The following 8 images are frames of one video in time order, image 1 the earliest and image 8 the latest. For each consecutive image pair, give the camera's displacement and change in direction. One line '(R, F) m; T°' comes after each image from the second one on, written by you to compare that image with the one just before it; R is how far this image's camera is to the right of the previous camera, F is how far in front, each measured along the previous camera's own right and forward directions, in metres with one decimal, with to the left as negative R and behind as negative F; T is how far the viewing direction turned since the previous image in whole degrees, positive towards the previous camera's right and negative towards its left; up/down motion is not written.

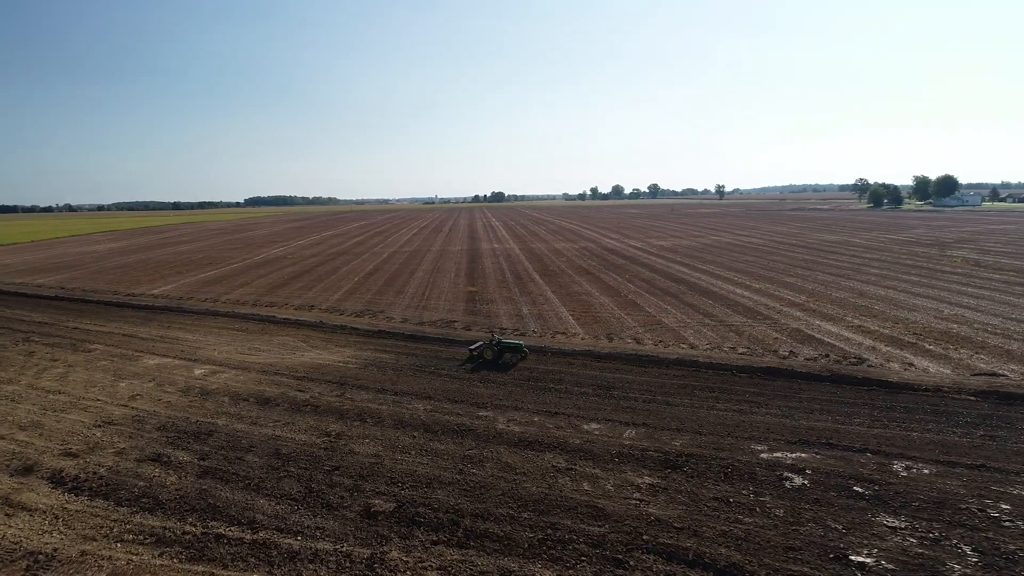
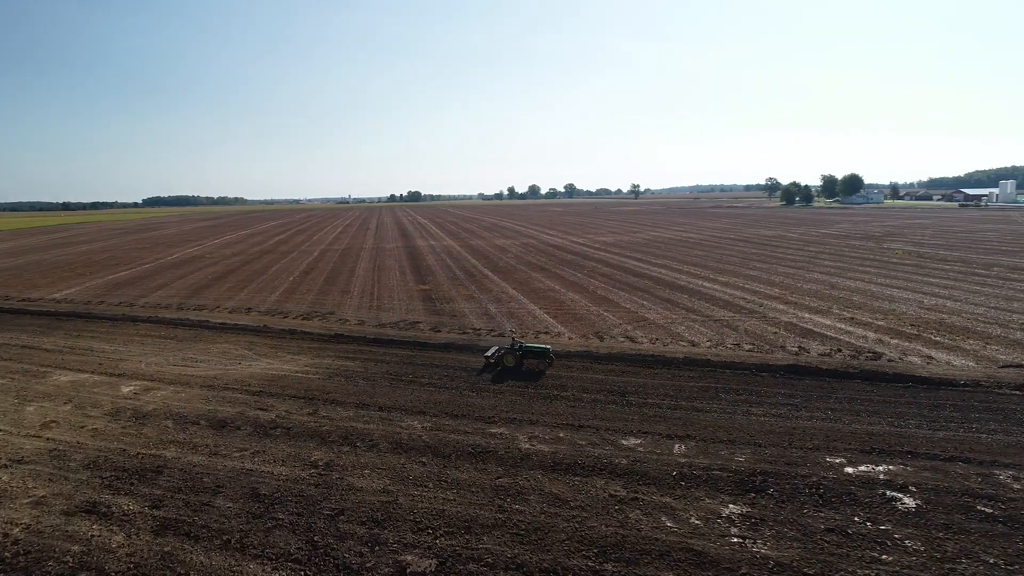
(-1.5, +2.1) m; +7°
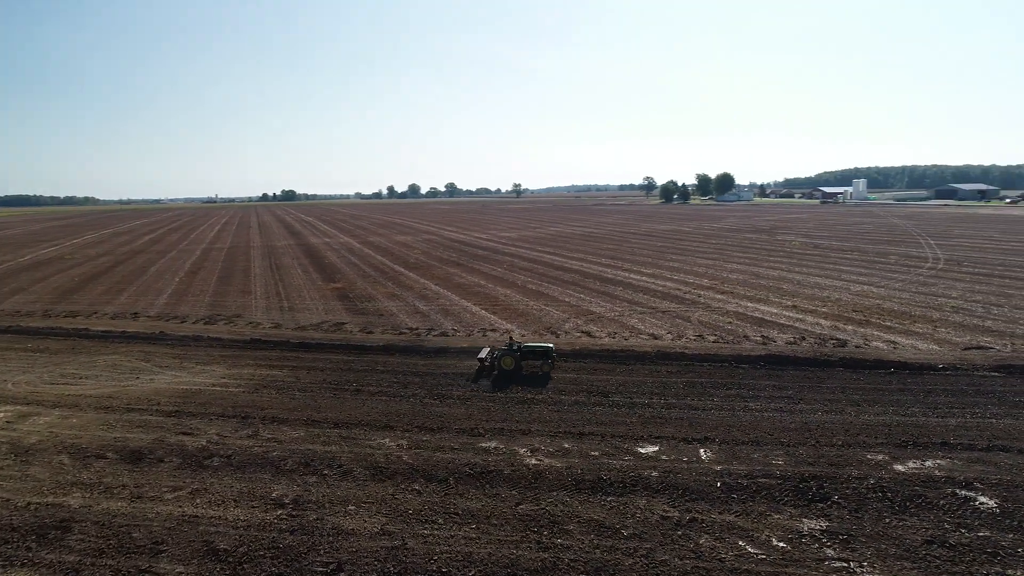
(-1.4, +1.7) m; +10°
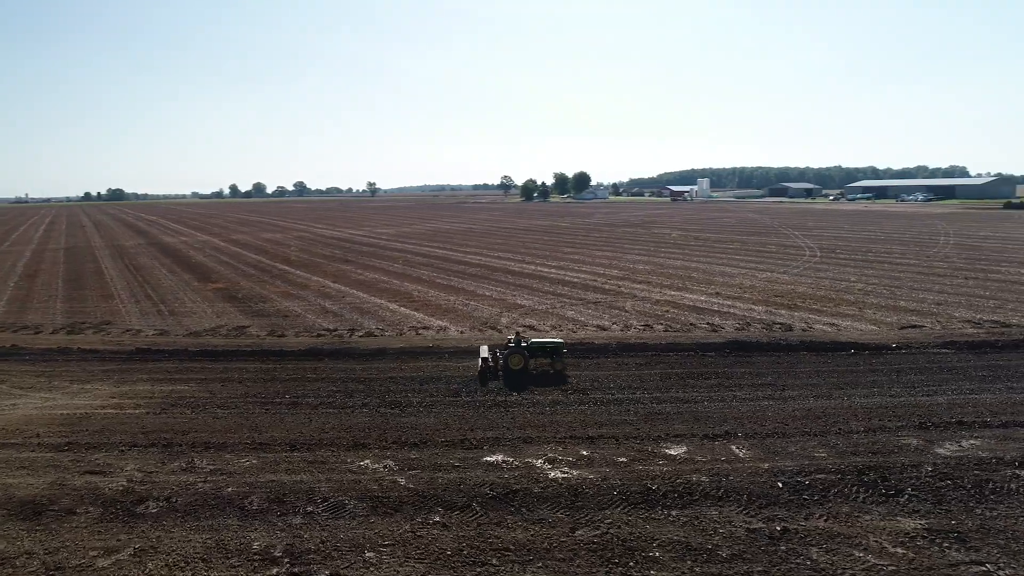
(-1.6, +1.5) m; +12°
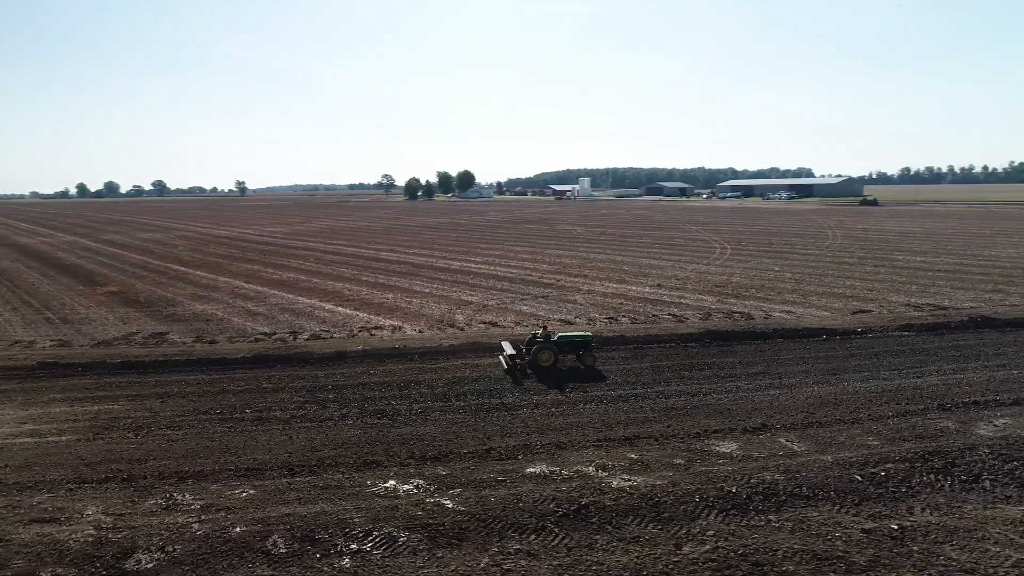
(-1.5, +1.1) m; +10°
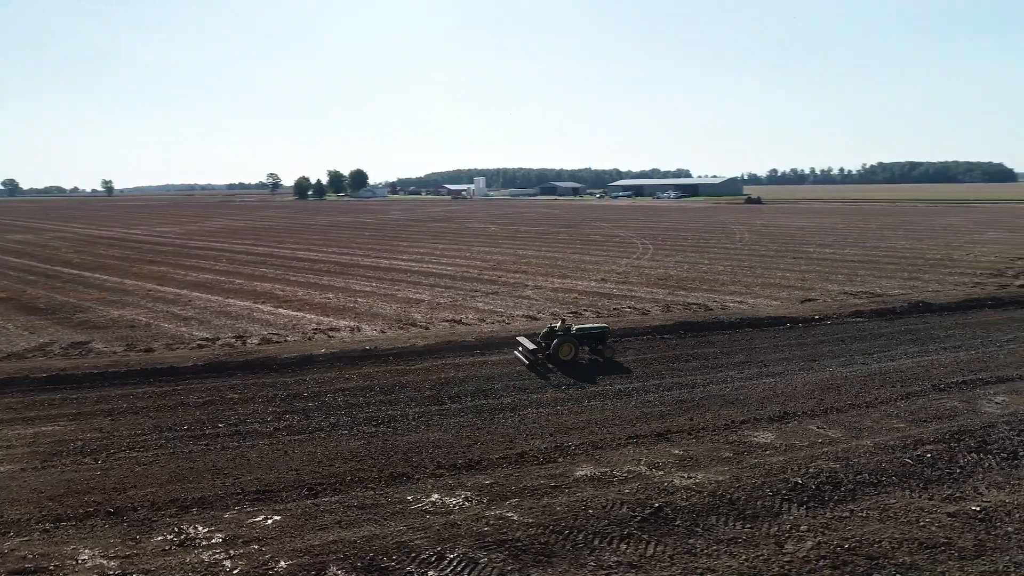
(-1.3, +0.7) m; +9°
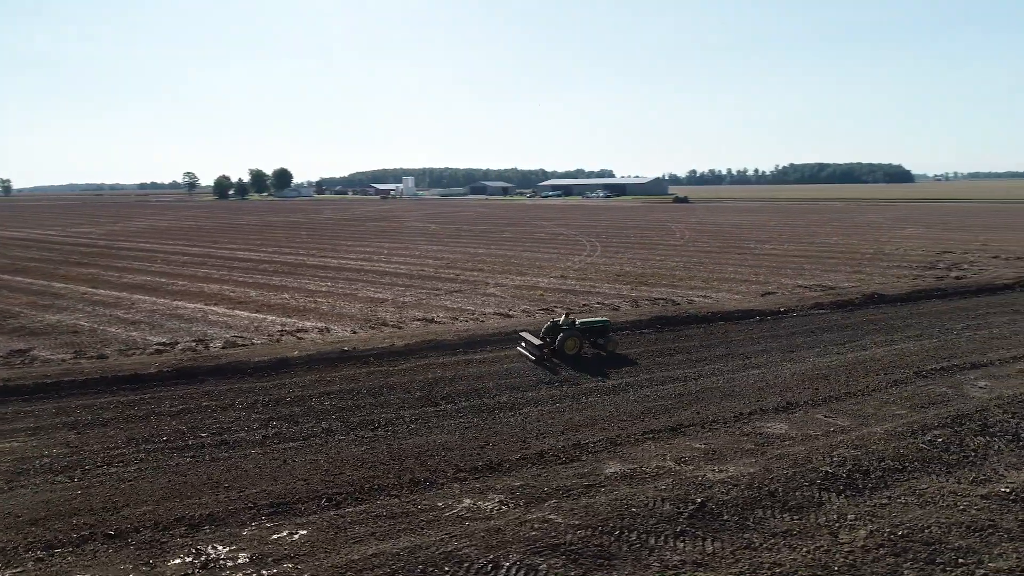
(-0.8, +0.3) m; +6°
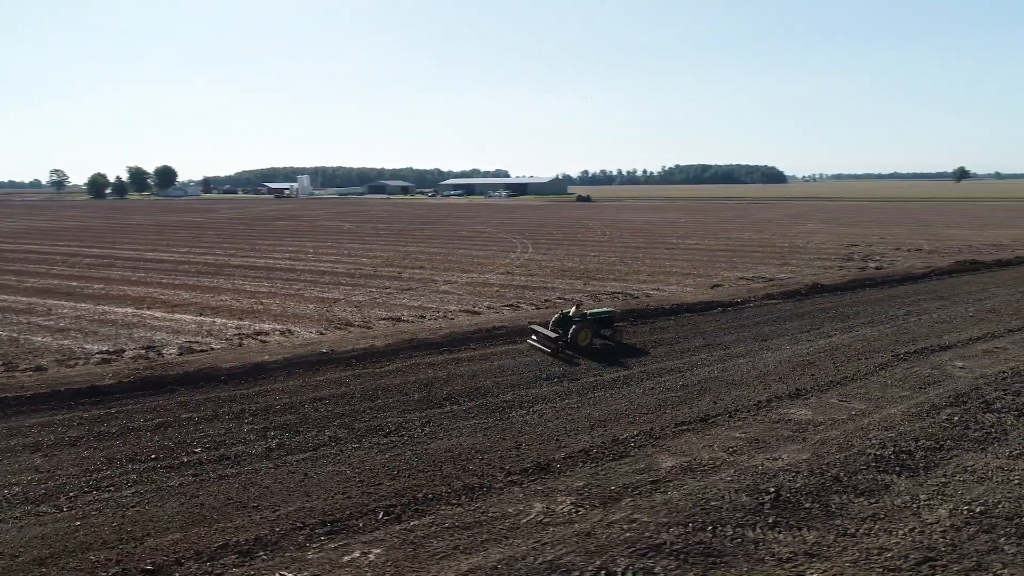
(-1.2, +0.4) m; +8°
